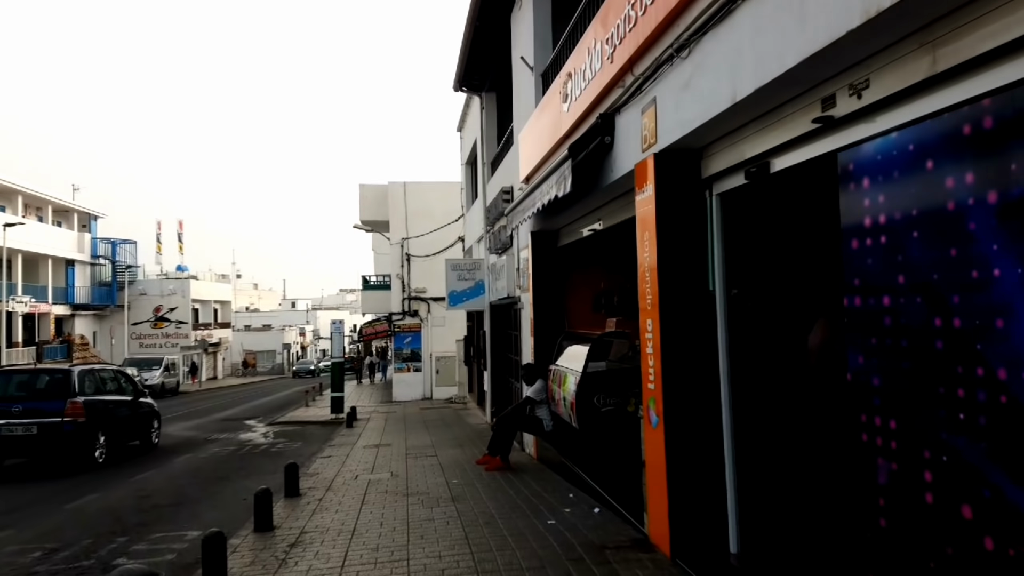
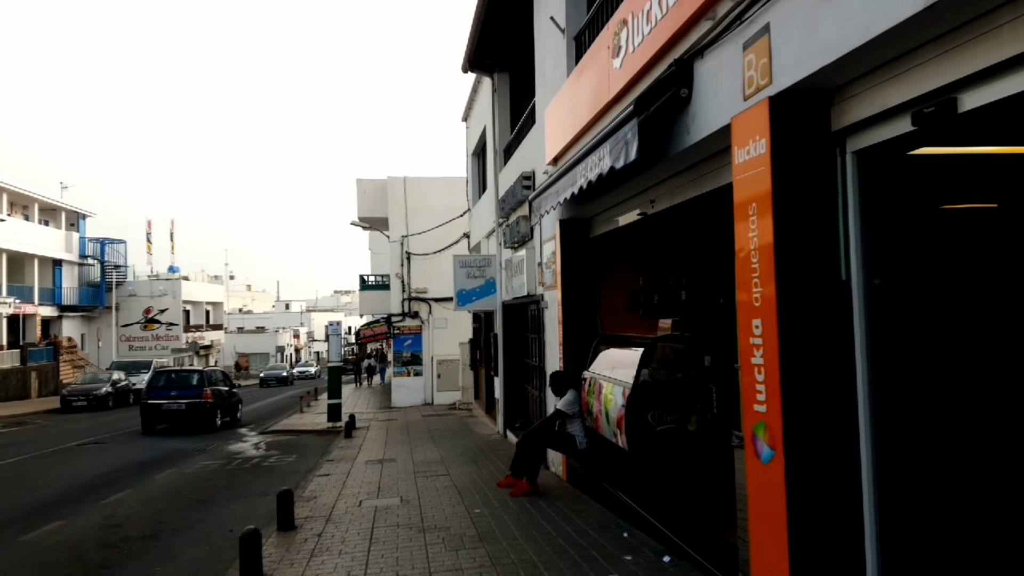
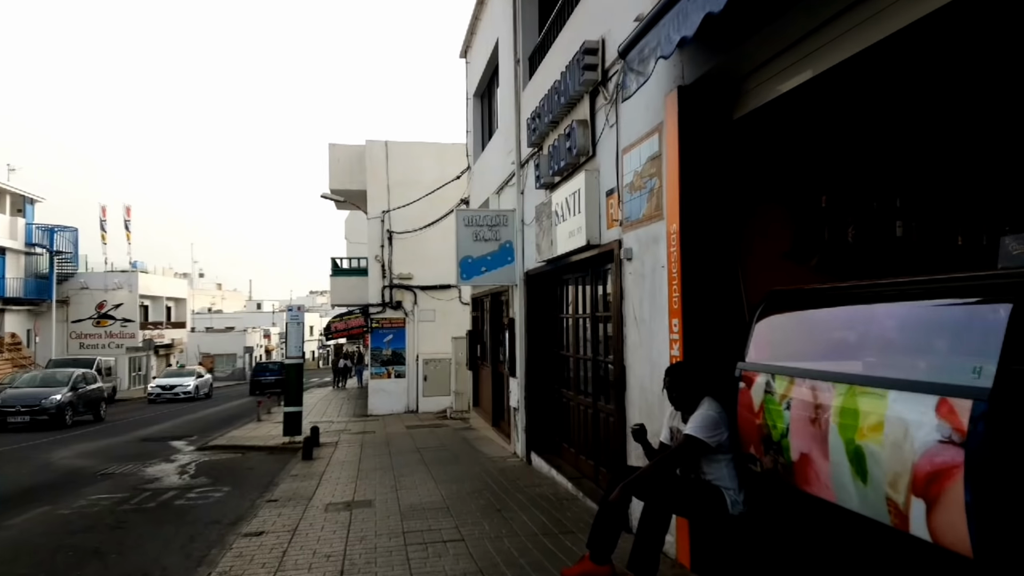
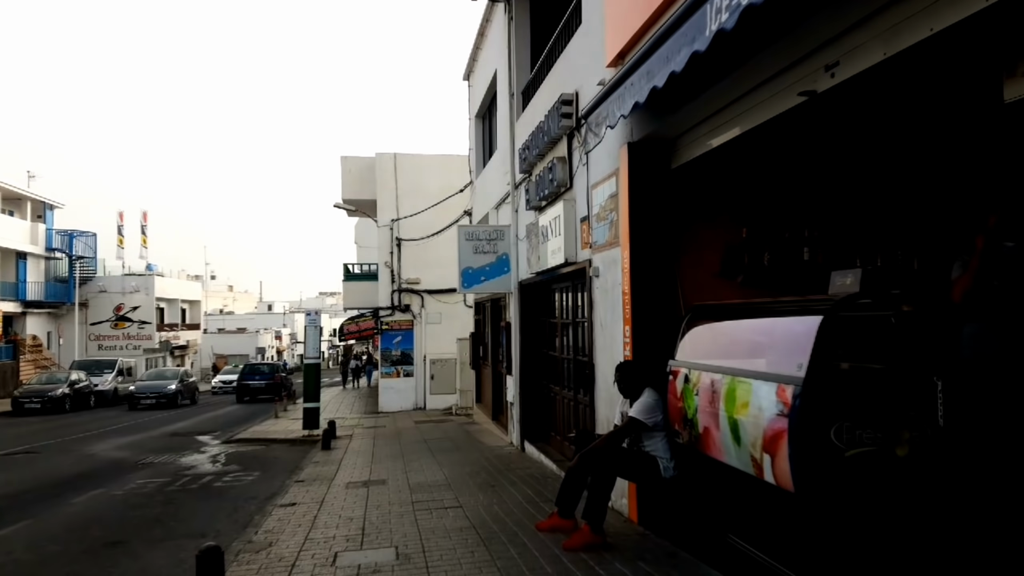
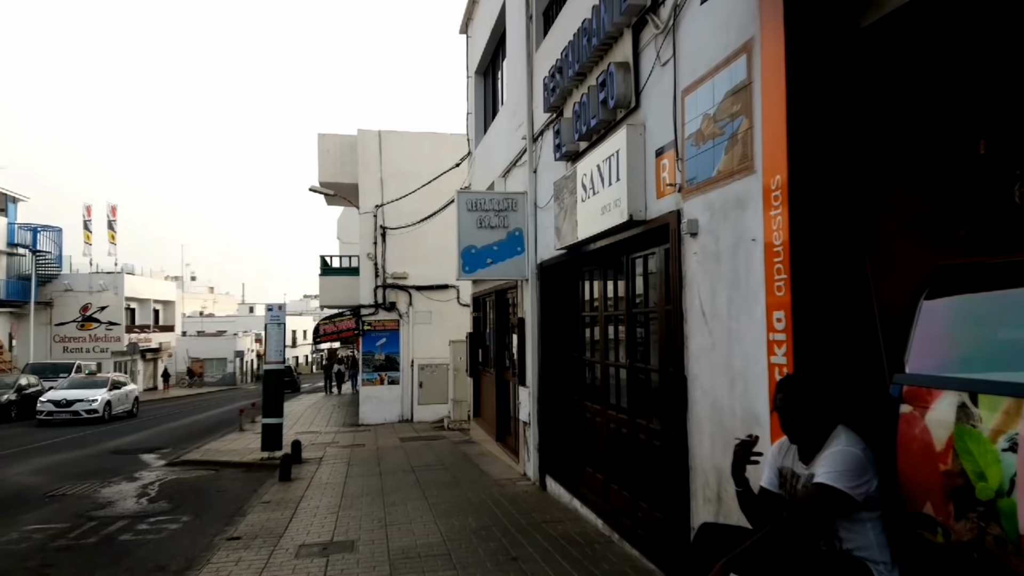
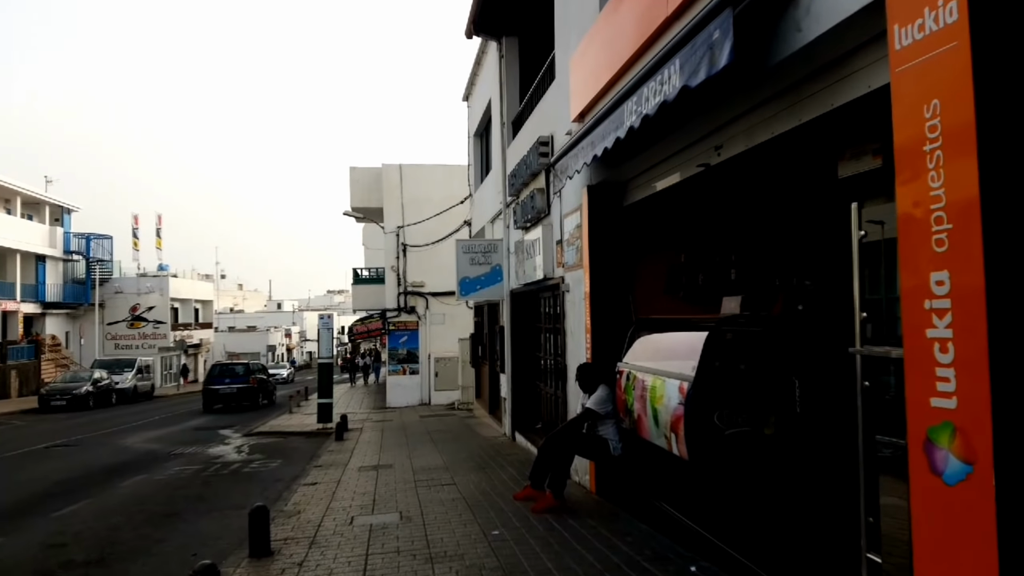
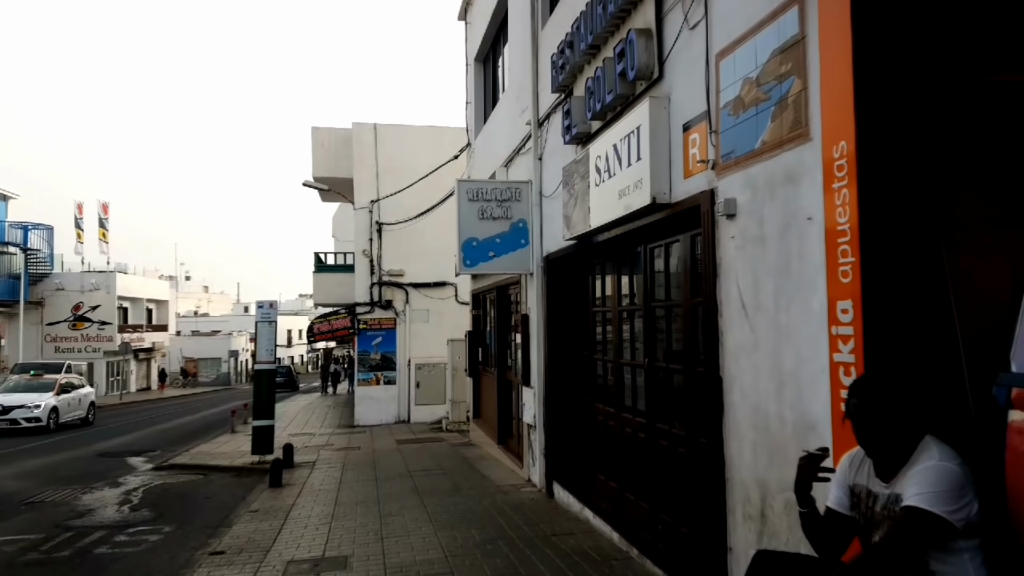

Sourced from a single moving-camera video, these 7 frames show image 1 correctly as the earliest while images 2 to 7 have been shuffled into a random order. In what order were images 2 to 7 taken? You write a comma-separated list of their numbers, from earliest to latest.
2, 6, 4, 3, 5, 7
